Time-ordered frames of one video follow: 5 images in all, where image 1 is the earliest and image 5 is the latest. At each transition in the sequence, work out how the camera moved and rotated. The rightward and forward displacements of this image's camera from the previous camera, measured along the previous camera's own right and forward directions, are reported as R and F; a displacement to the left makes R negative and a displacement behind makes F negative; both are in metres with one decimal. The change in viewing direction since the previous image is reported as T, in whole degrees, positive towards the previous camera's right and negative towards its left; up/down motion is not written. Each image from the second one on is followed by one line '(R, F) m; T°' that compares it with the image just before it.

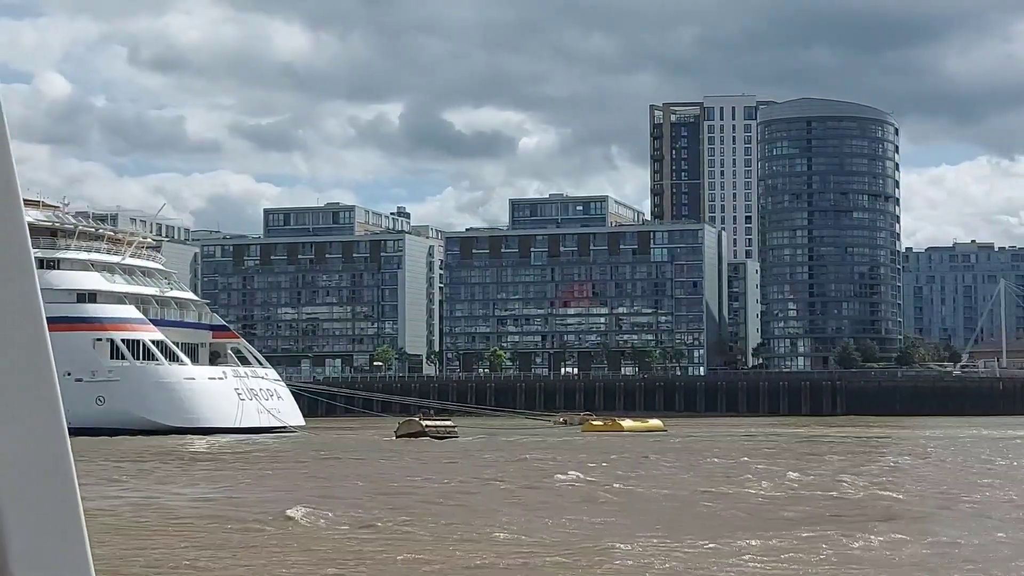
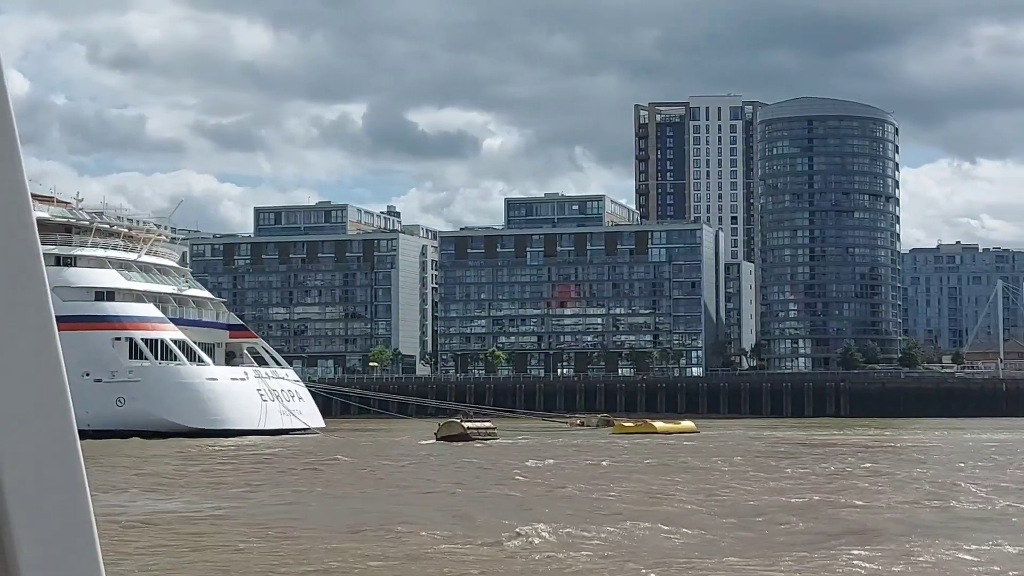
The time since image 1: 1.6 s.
(-2.3, +1.2) m; +1°
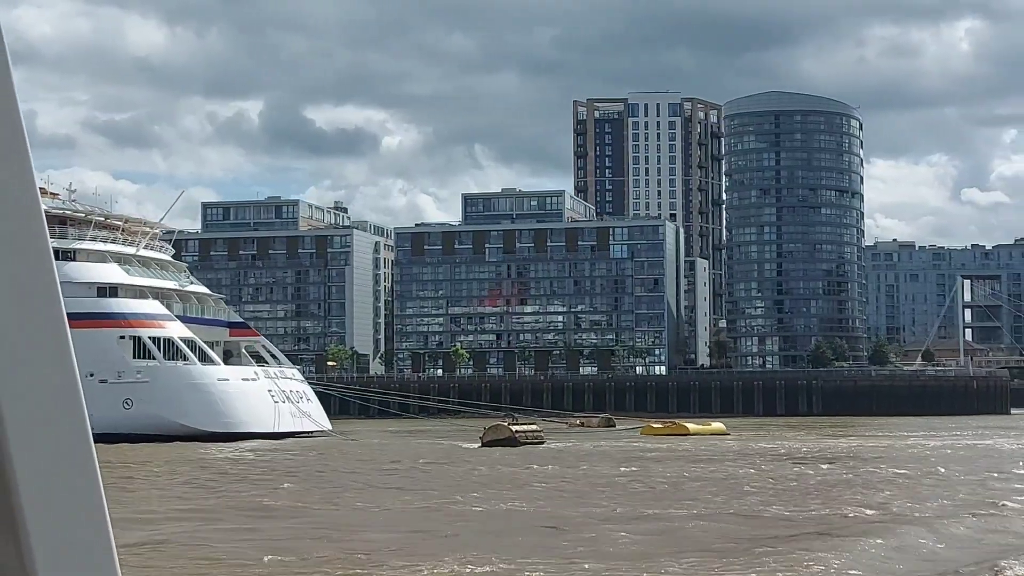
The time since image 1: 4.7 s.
(-4.2, +2.2) m; +3°
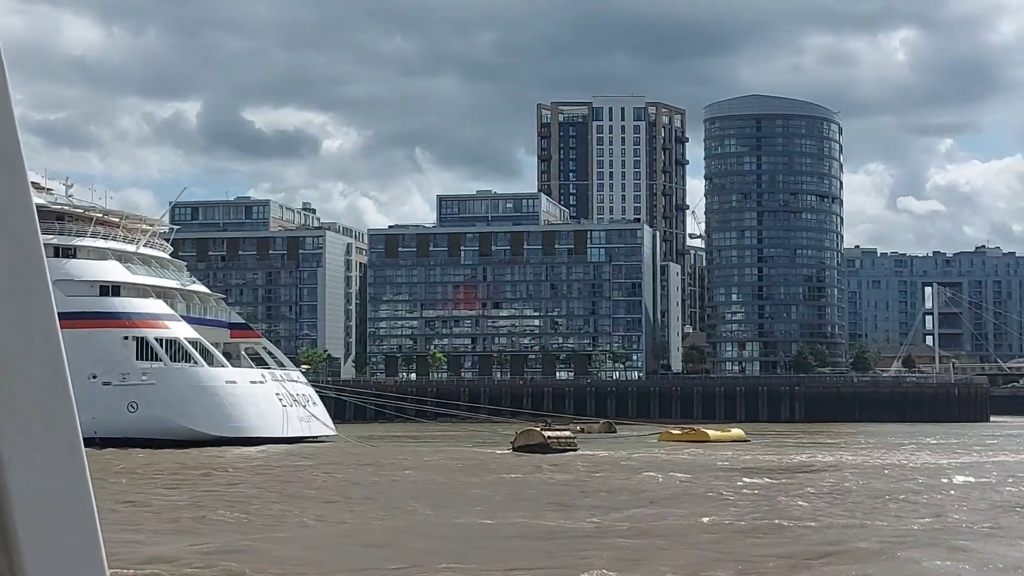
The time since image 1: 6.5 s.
(-2.5, +1.4) m; +2°
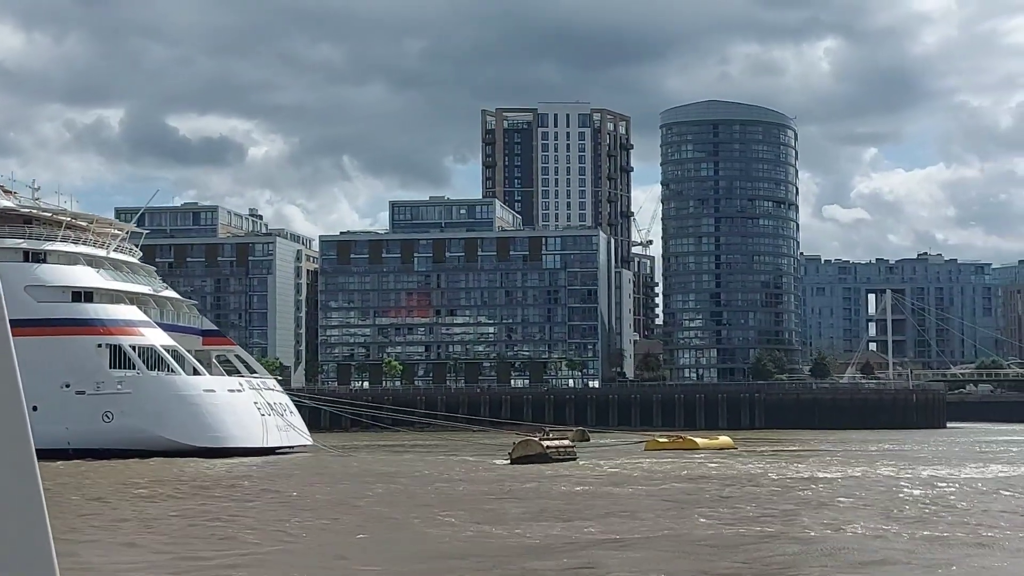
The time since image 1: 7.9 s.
(-1.8, +1.1) m; +3°
